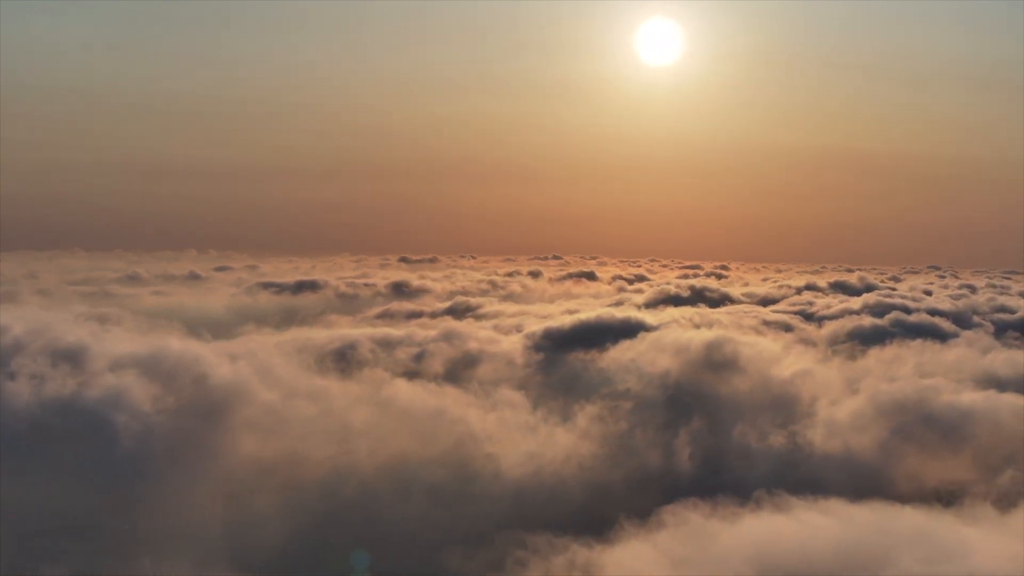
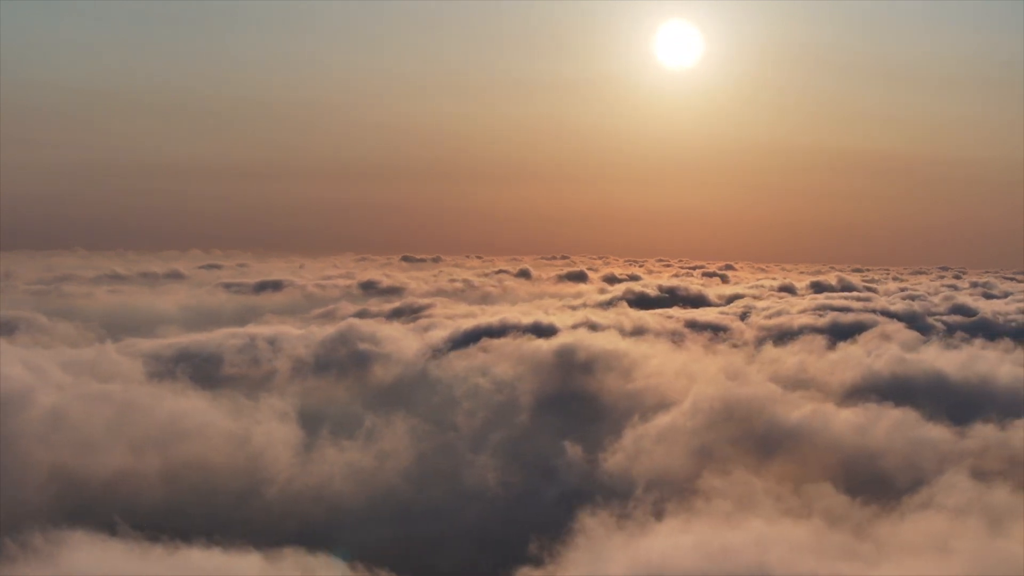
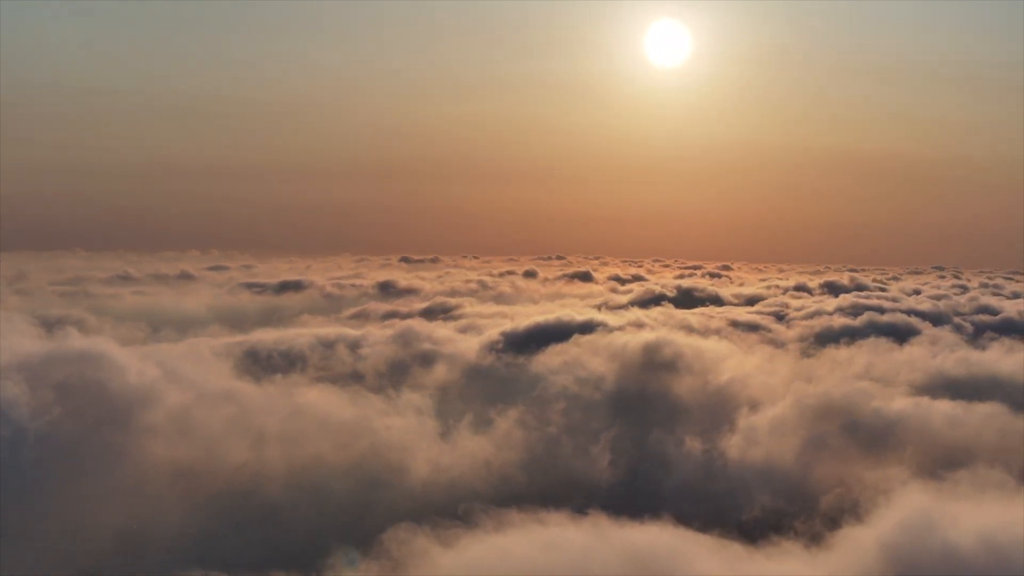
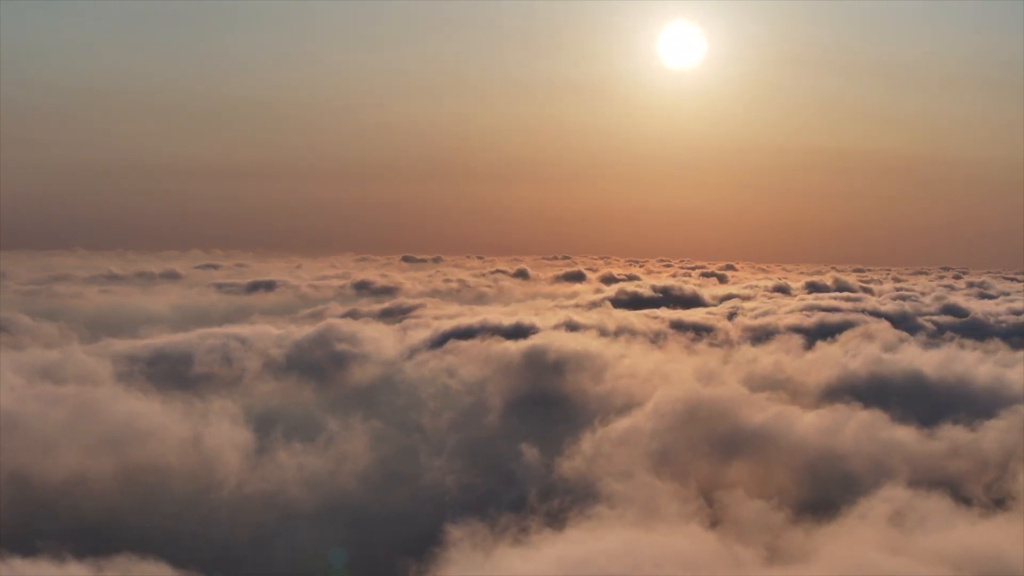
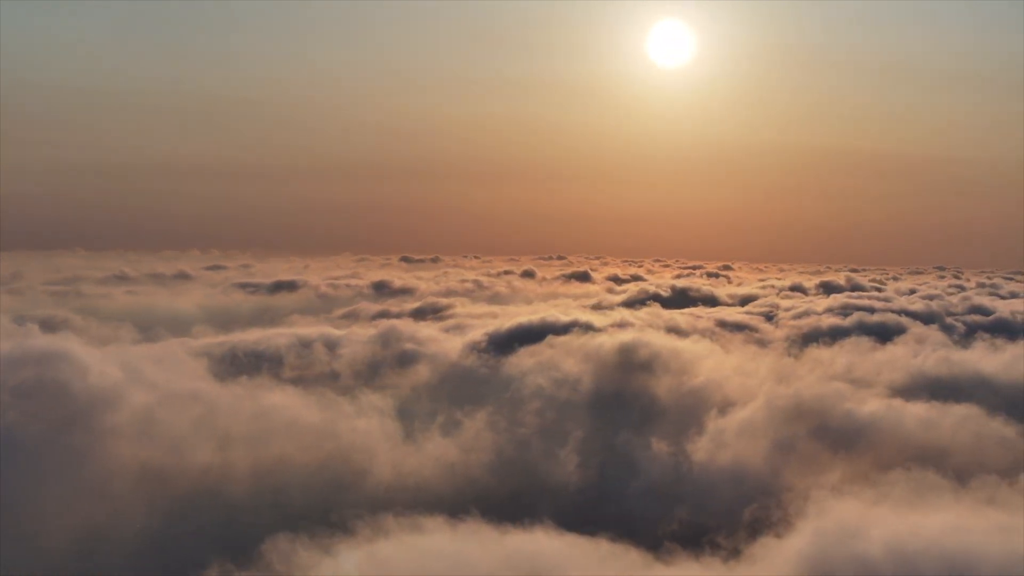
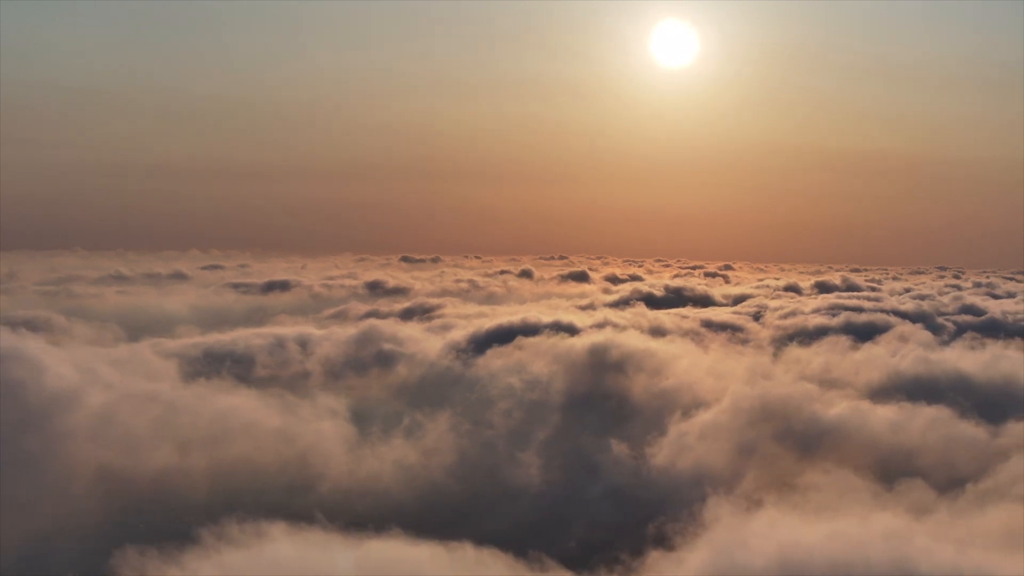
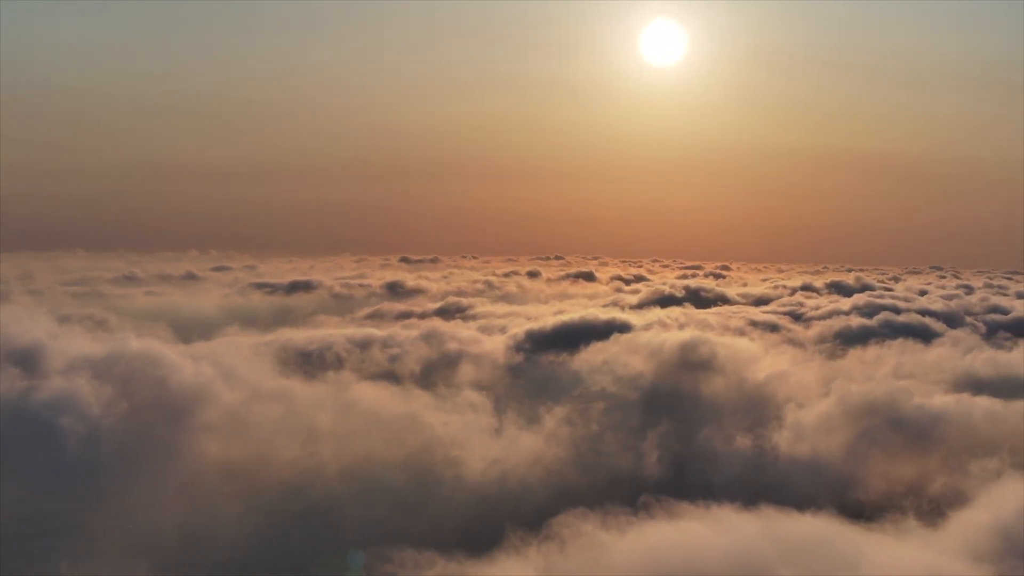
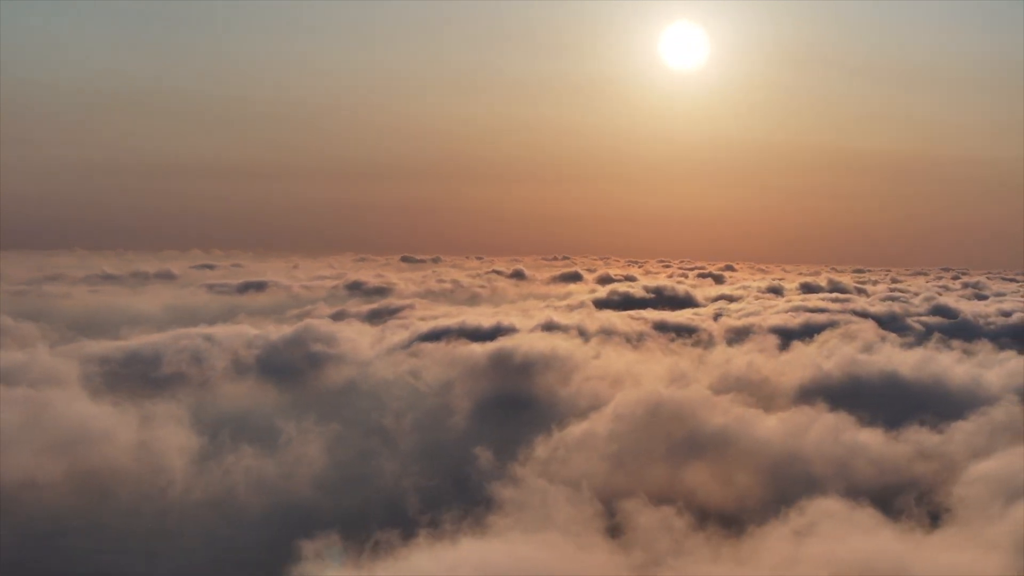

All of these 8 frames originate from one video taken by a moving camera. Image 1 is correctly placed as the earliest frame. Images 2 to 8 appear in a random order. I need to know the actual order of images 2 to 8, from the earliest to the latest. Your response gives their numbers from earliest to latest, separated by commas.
7, 3, 5, 6, 2, 4, 8
